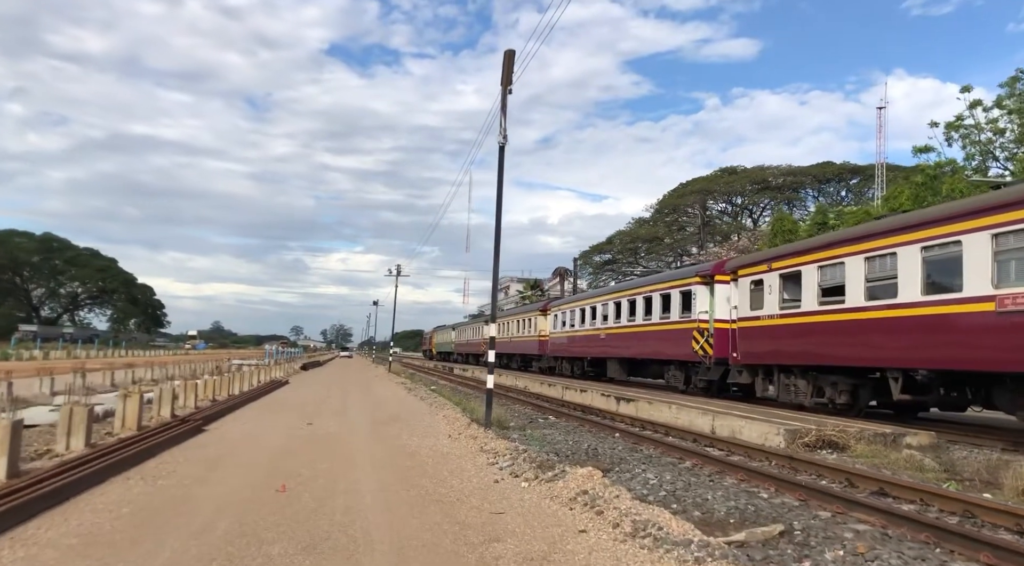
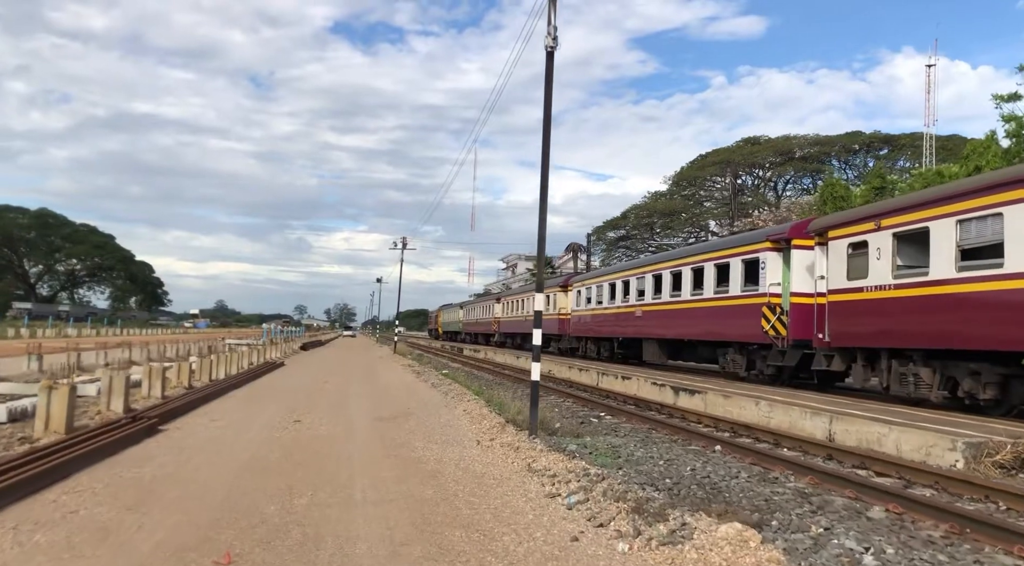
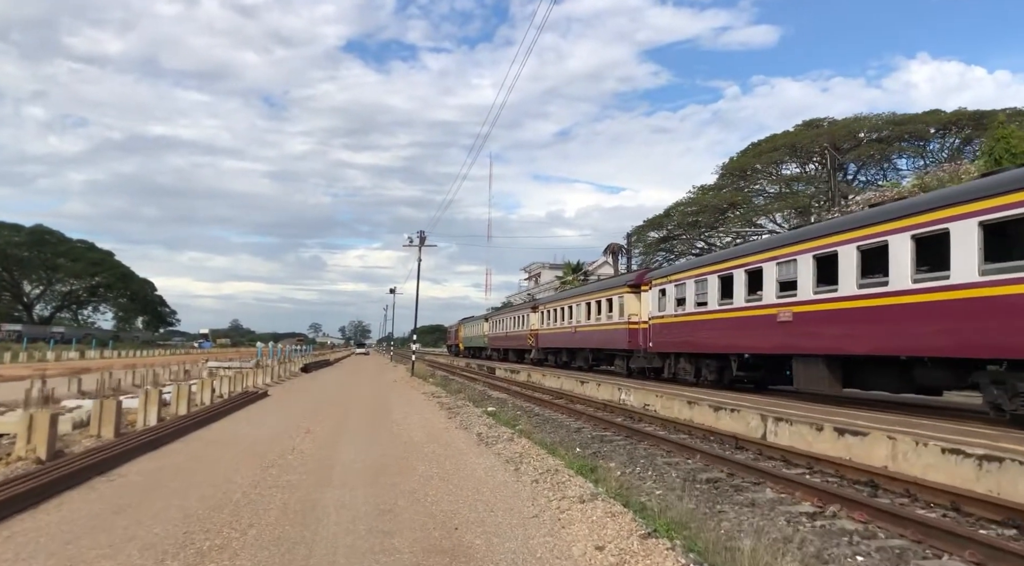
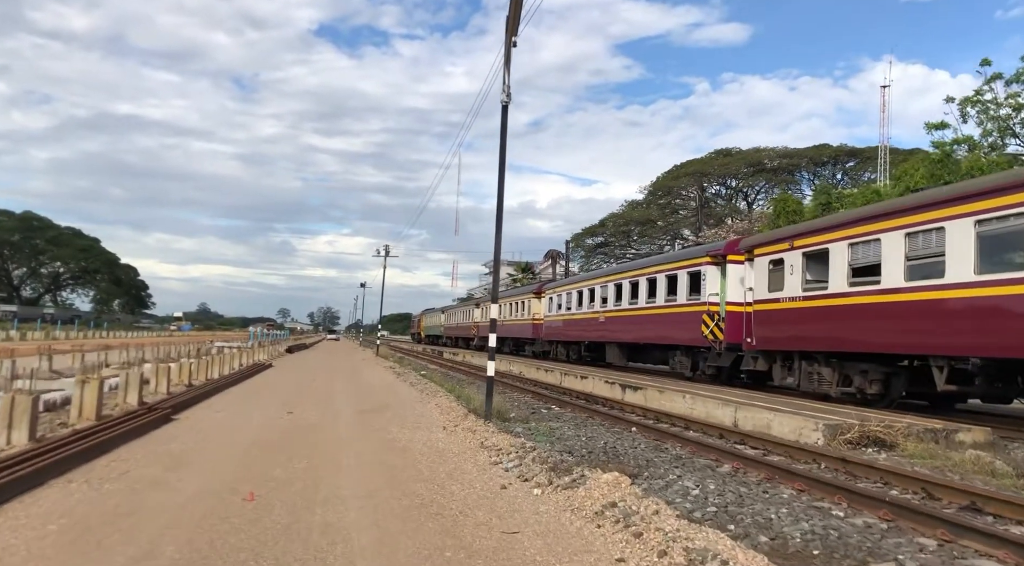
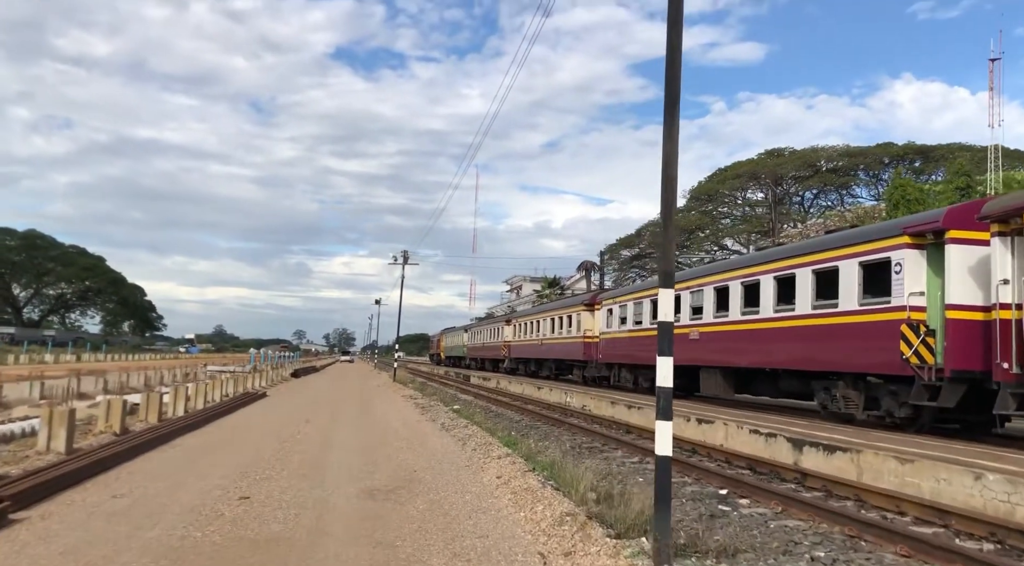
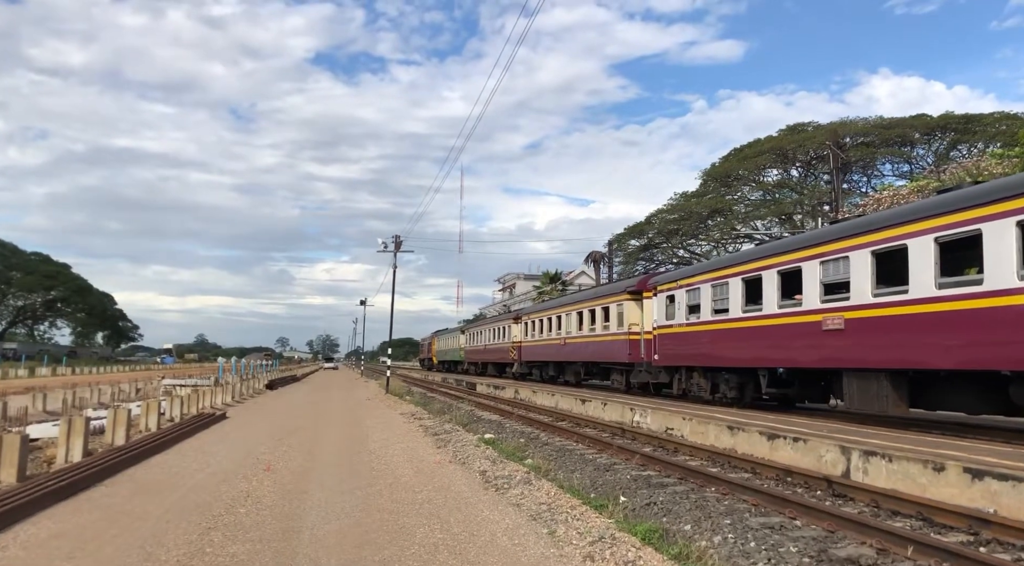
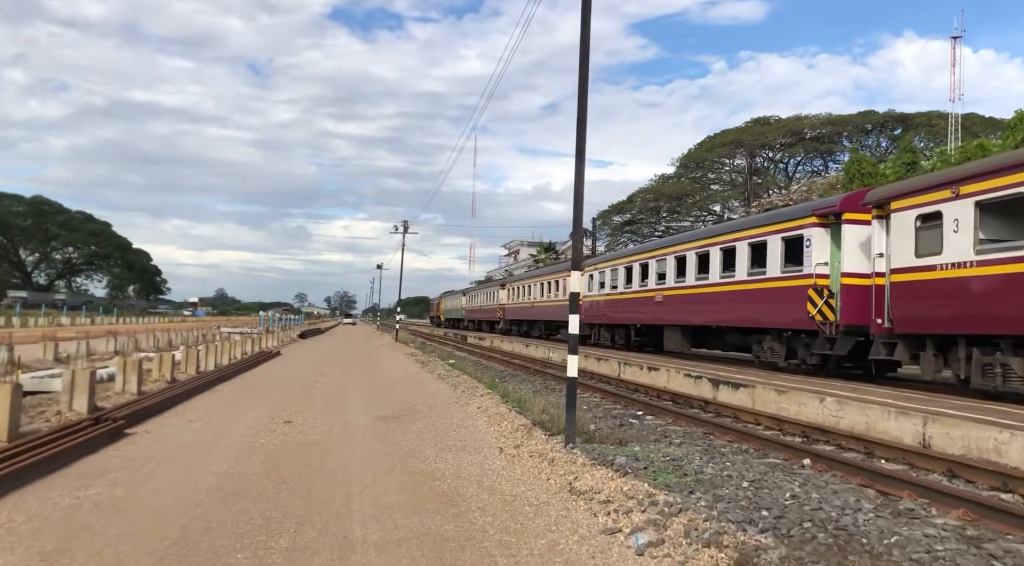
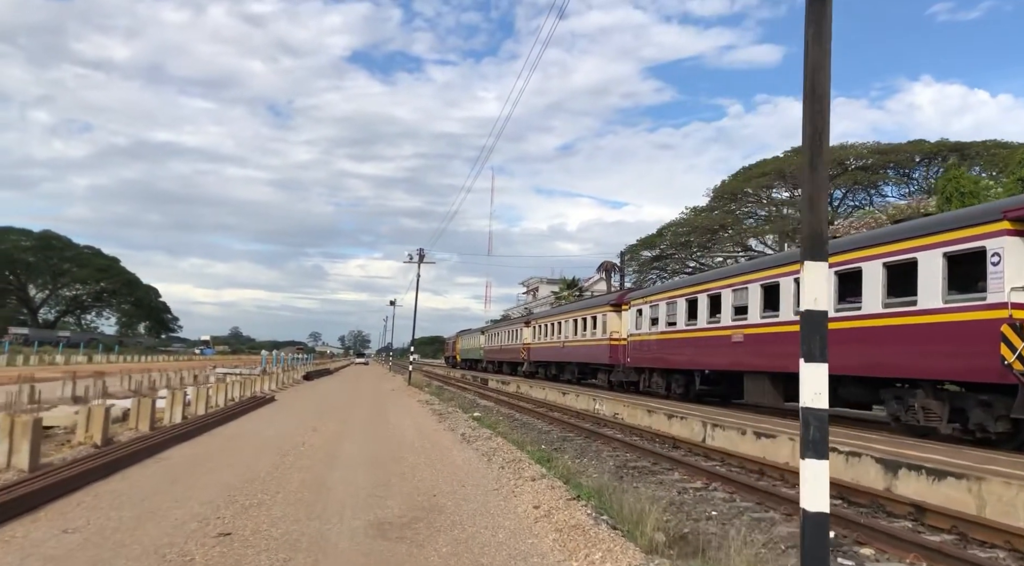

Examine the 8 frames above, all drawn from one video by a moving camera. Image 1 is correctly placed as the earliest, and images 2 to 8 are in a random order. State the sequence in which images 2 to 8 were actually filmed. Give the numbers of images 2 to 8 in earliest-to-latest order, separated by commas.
4, 2, 7, 5, 8, 3, 6
